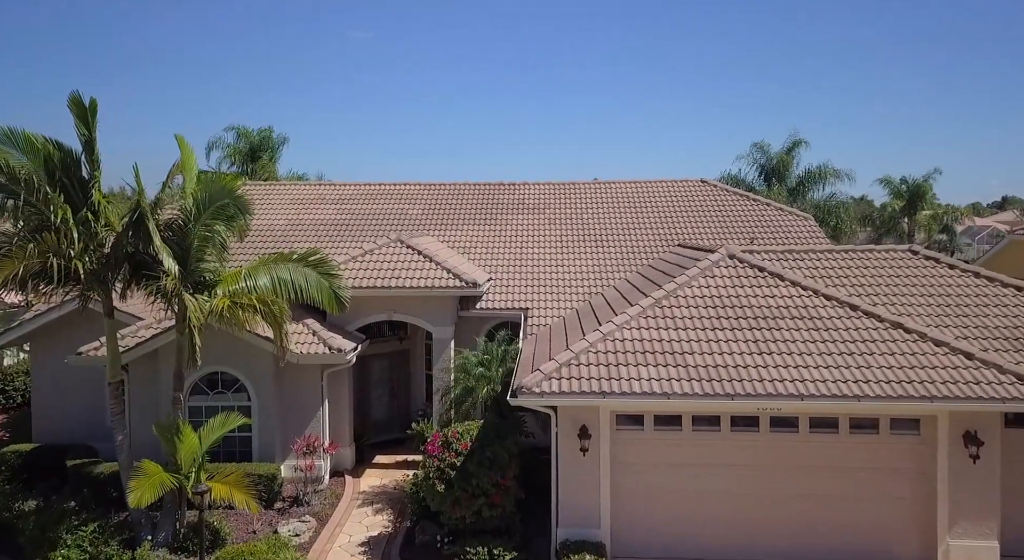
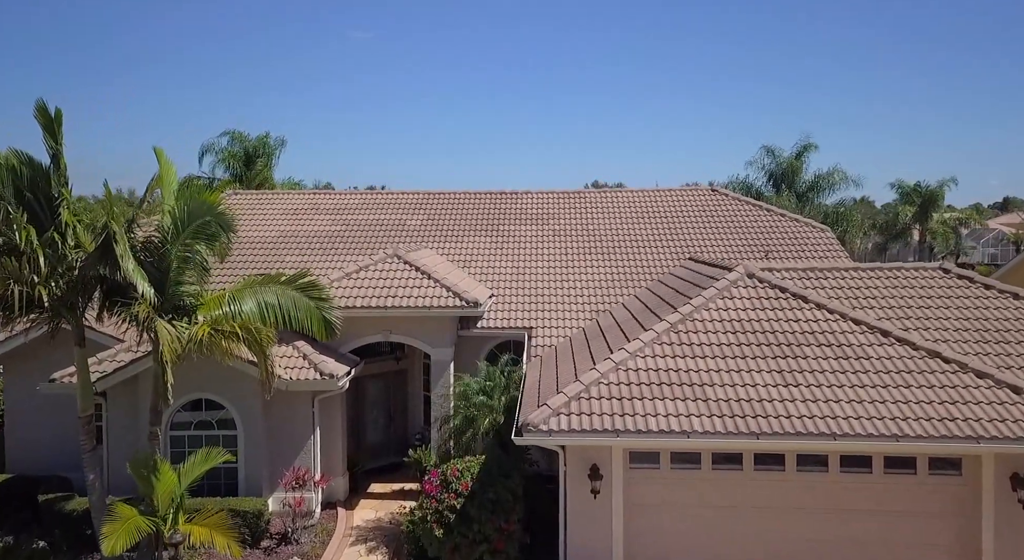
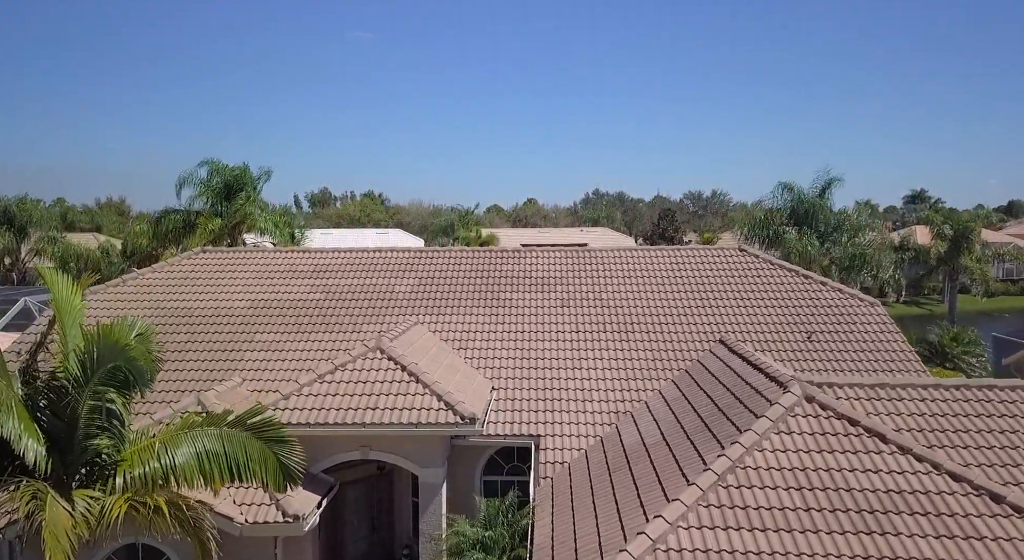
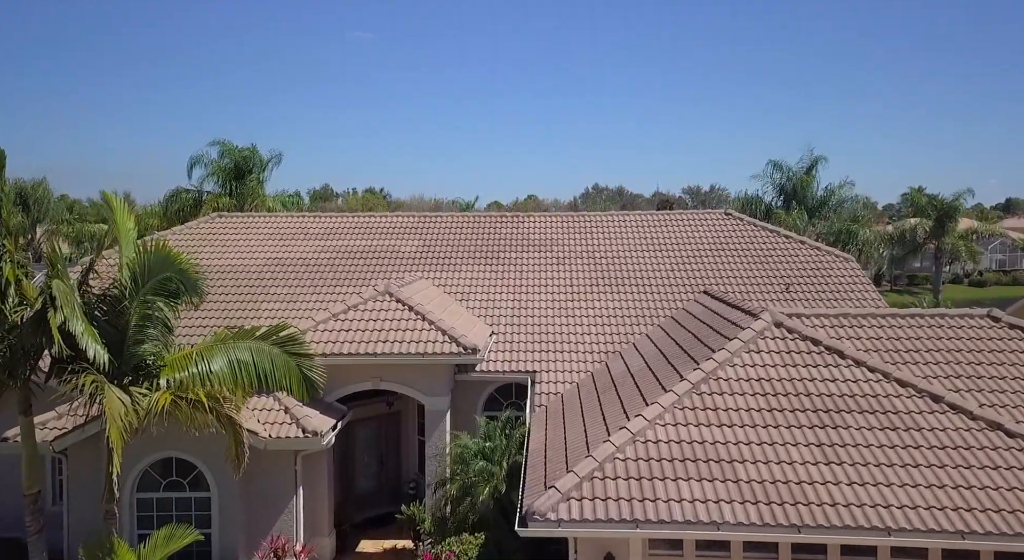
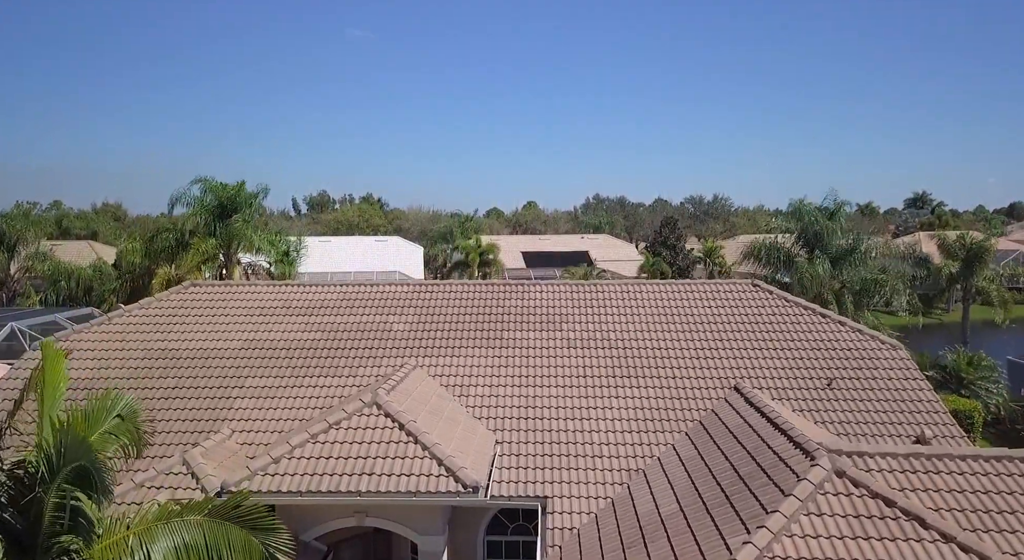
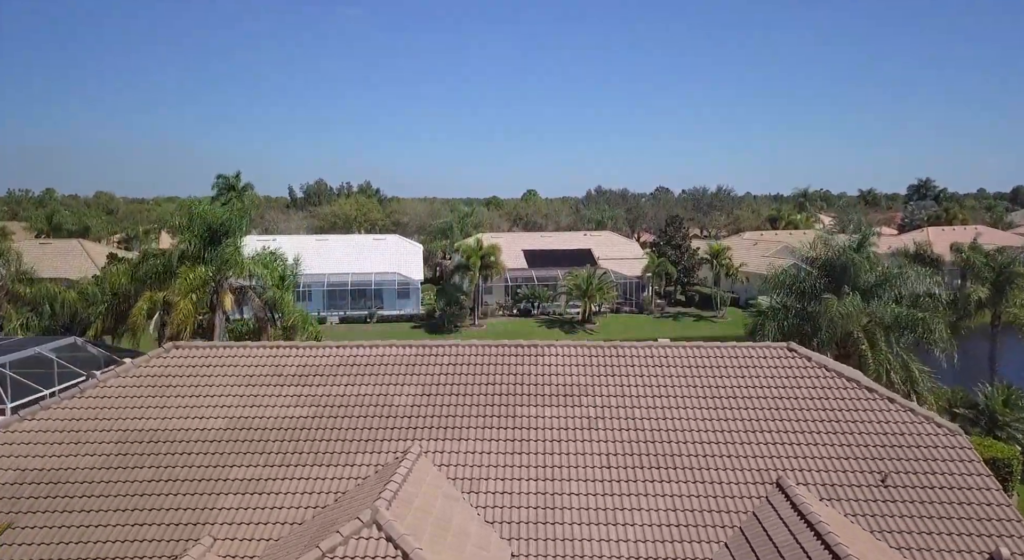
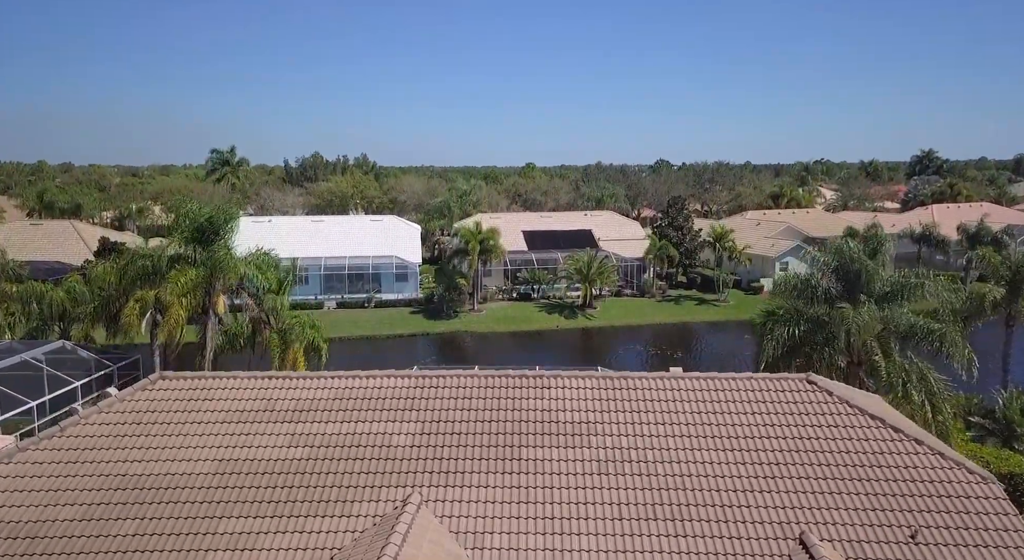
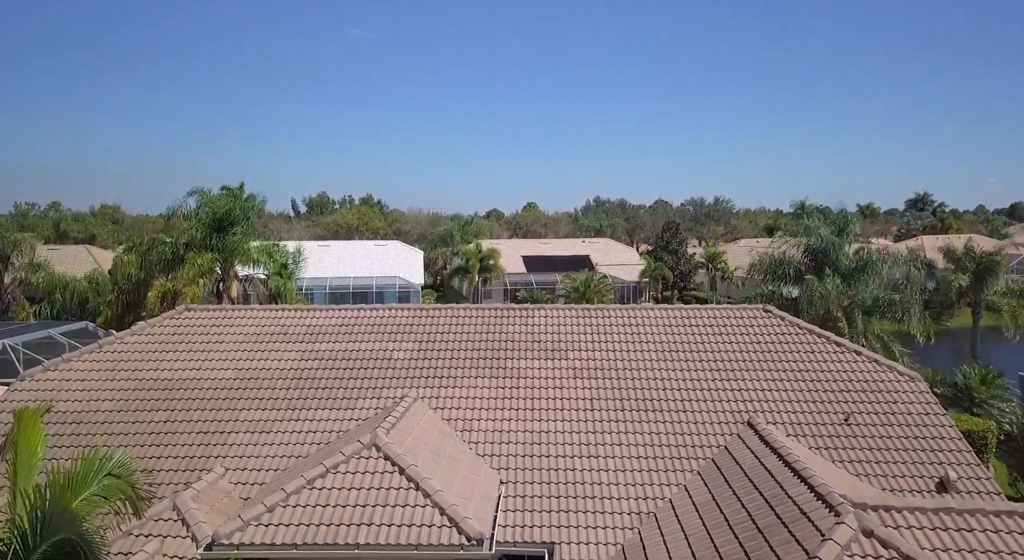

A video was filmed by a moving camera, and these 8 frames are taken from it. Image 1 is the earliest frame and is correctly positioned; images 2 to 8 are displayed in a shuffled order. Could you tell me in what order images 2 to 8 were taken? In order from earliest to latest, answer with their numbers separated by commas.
2, 4, 3, 5, 8, 6, 7
